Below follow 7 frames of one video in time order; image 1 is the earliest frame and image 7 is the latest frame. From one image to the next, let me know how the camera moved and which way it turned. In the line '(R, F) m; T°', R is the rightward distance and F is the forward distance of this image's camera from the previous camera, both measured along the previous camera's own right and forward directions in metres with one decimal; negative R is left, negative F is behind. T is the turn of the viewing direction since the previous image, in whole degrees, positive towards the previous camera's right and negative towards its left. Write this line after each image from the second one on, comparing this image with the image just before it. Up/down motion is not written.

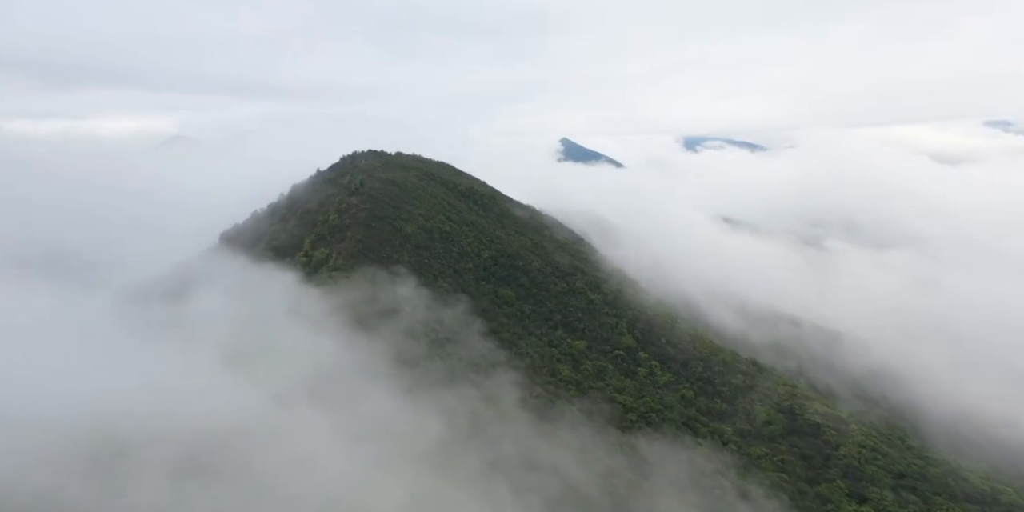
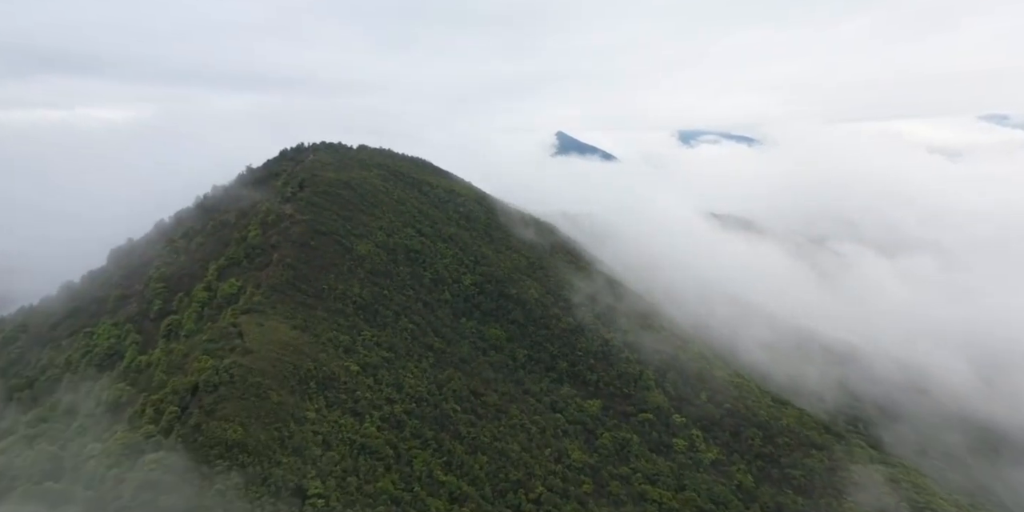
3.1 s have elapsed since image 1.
(+0.7, +17.6) m; 0°
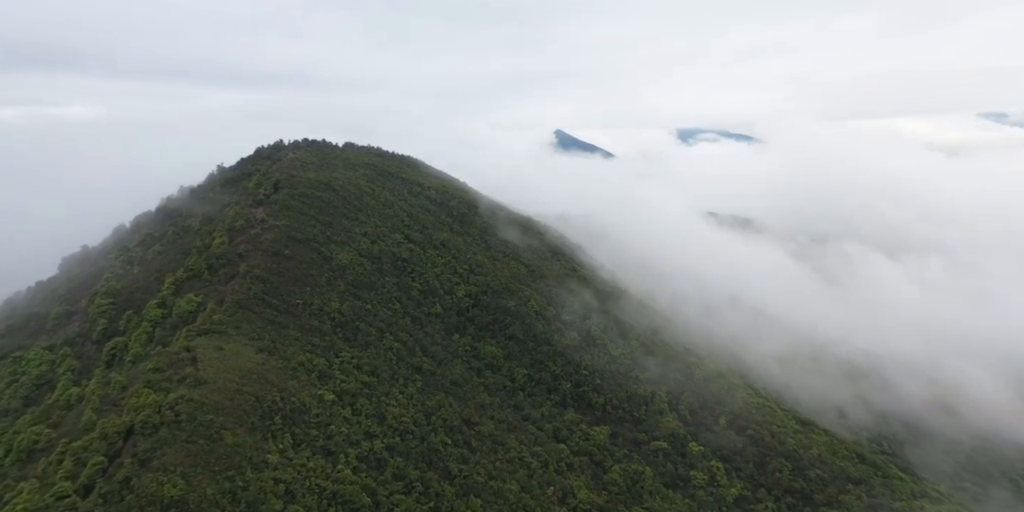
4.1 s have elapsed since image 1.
(+0.1, +5.2) m; 0°
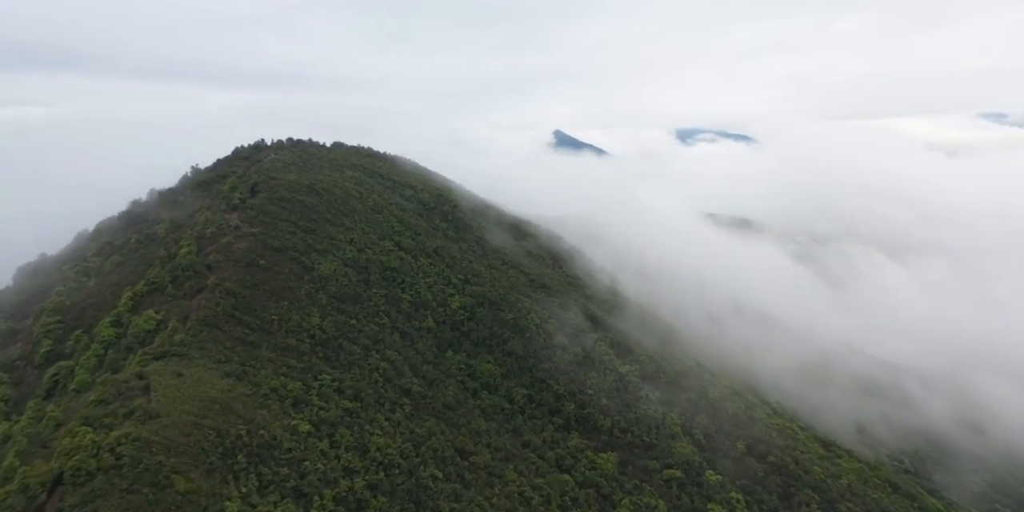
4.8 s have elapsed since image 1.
(+0.1, +4.0) m; 0°
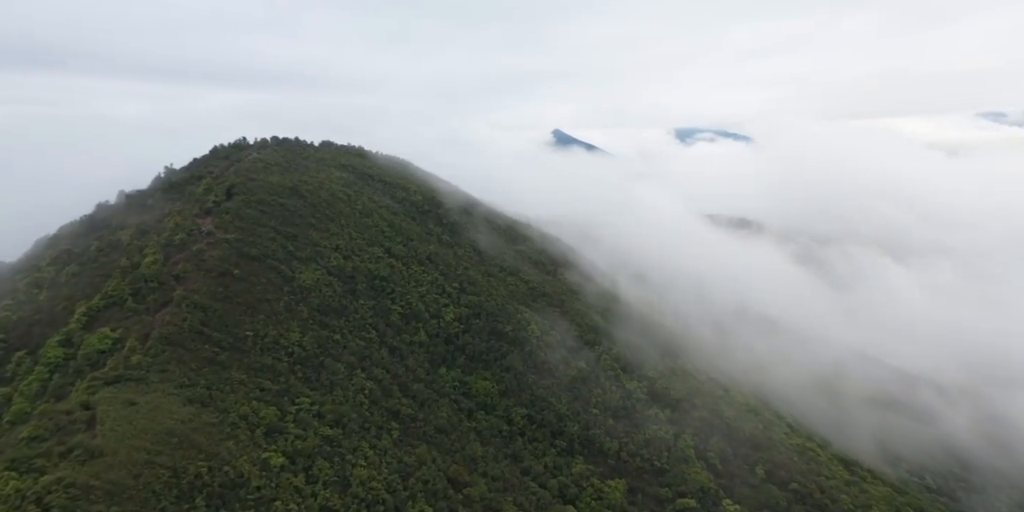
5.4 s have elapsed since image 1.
(+0.1, +3.5) m; 0°
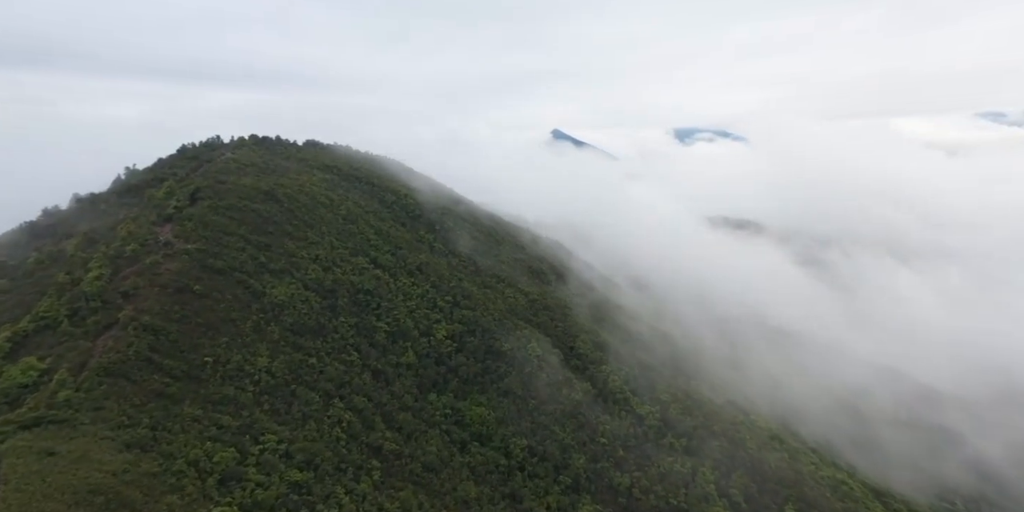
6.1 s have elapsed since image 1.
(+0.1, +4.3) m; 0°
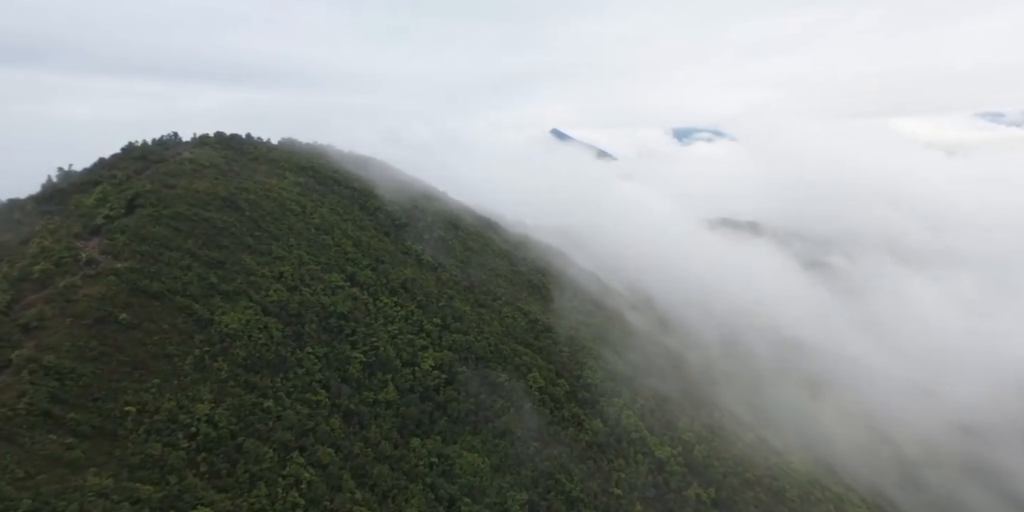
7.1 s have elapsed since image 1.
(+0.1, +5.8) m; 0°
